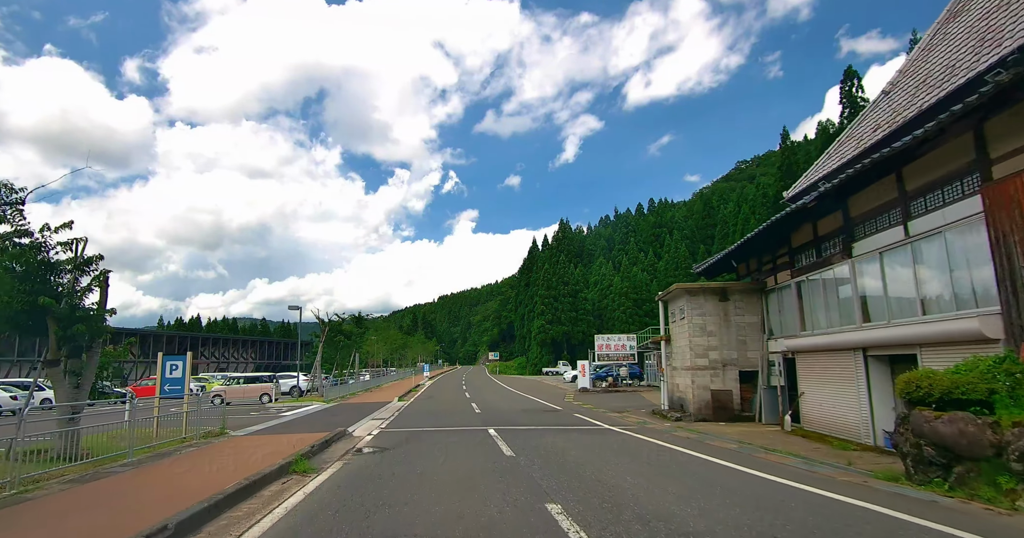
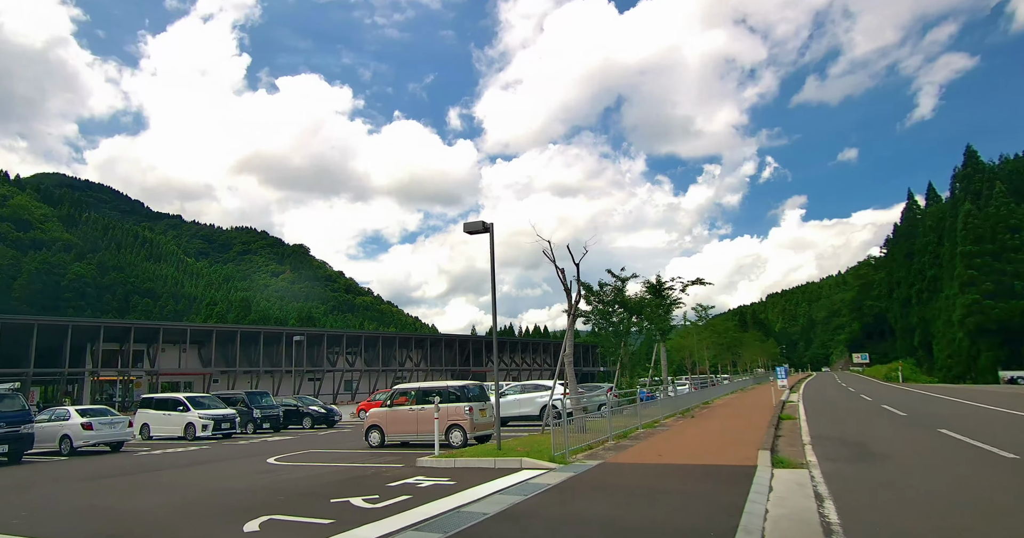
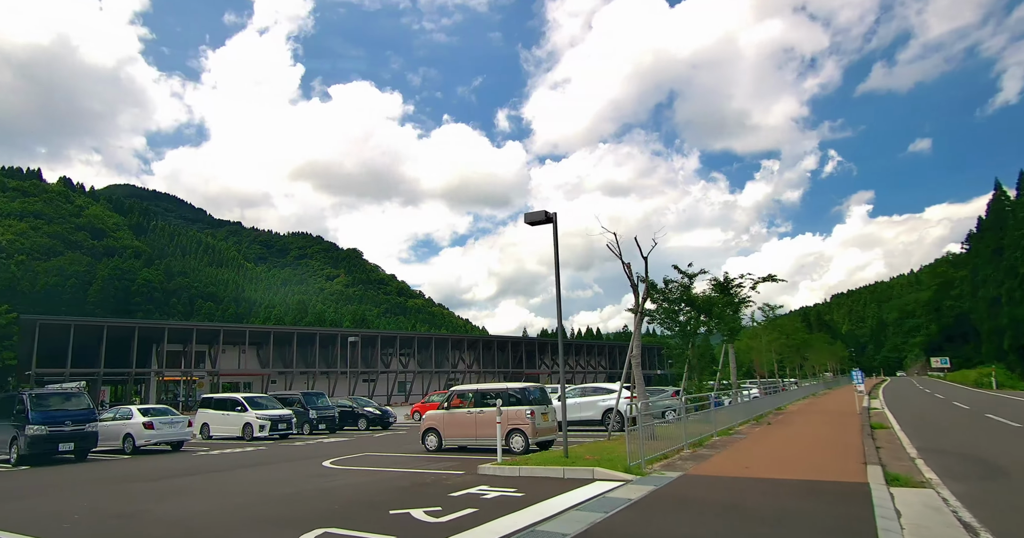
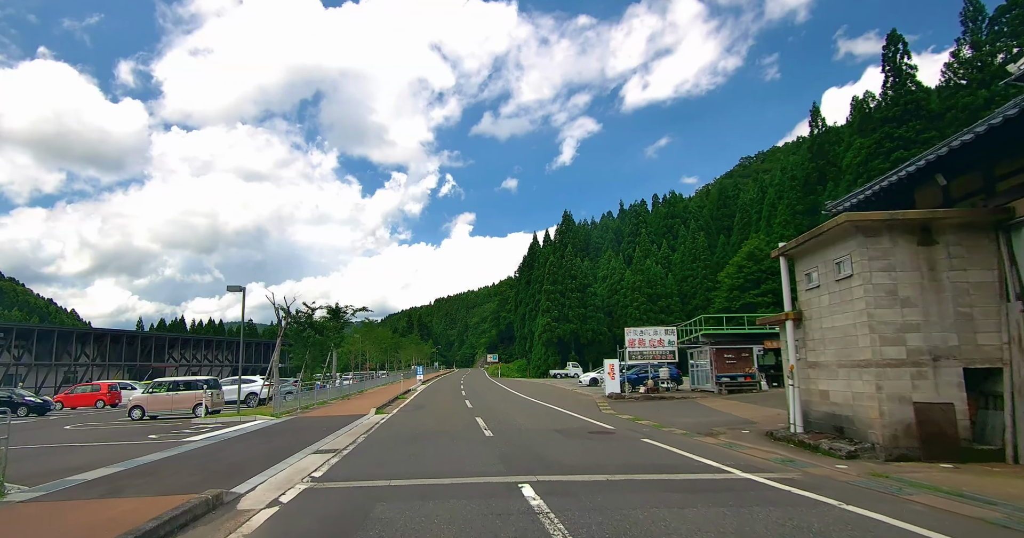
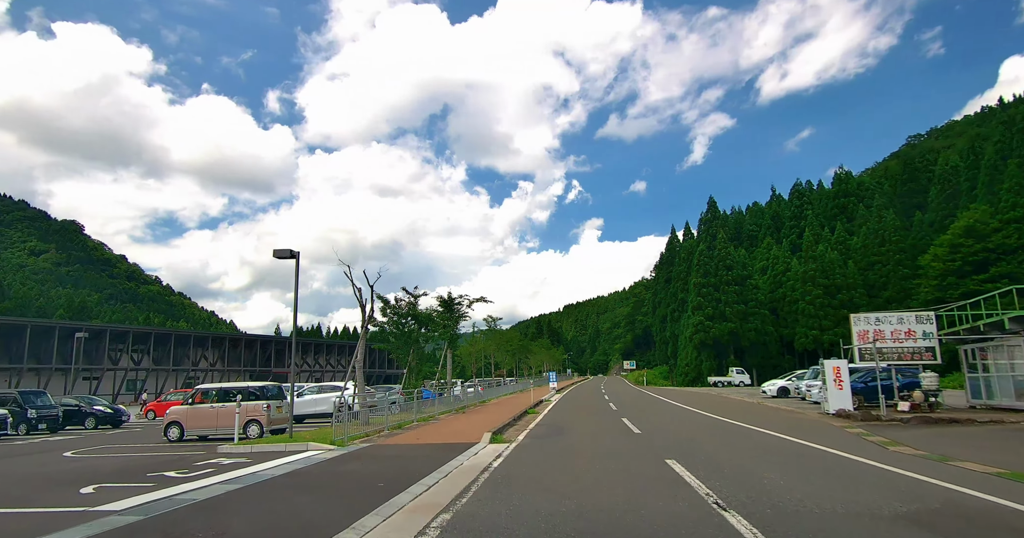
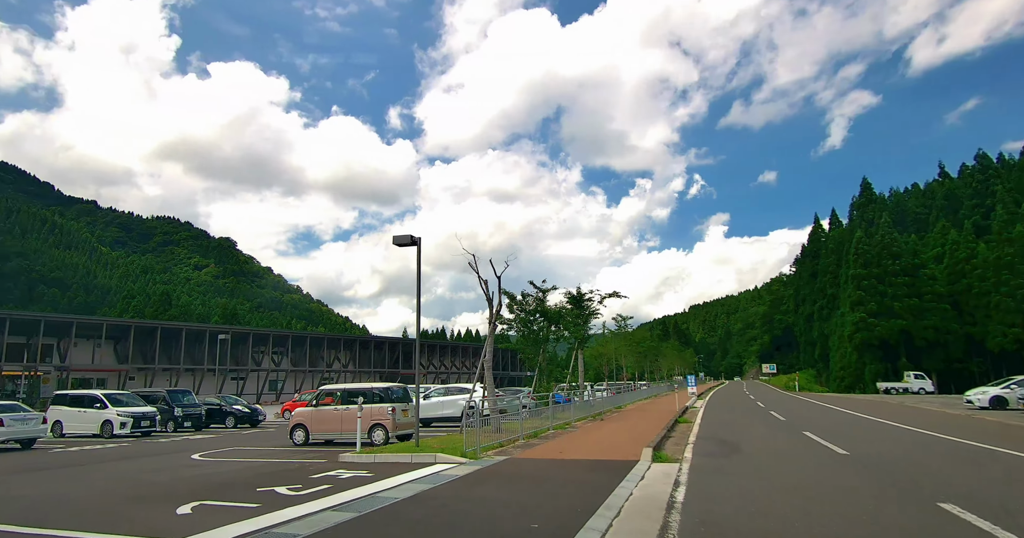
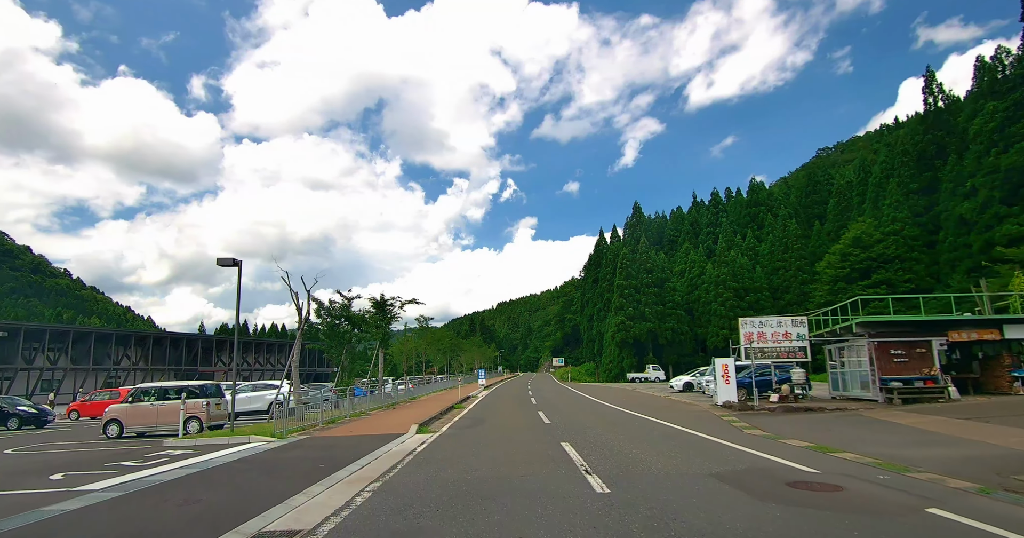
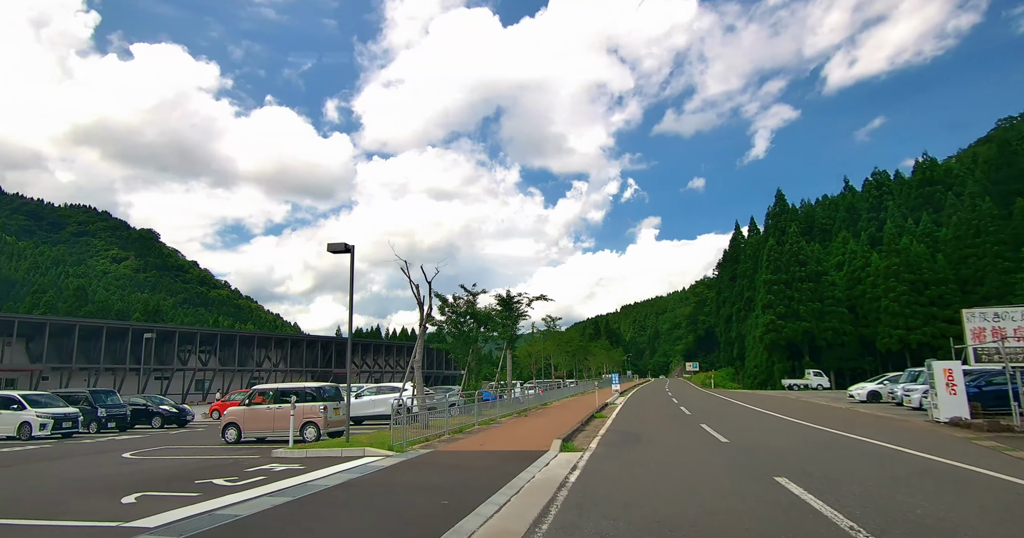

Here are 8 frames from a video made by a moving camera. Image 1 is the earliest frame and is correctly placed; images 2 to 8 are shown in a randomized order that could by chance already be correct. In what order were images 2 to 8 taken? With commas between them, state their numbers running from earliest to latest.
4, 7, 5, 8, 6, 2, 3
